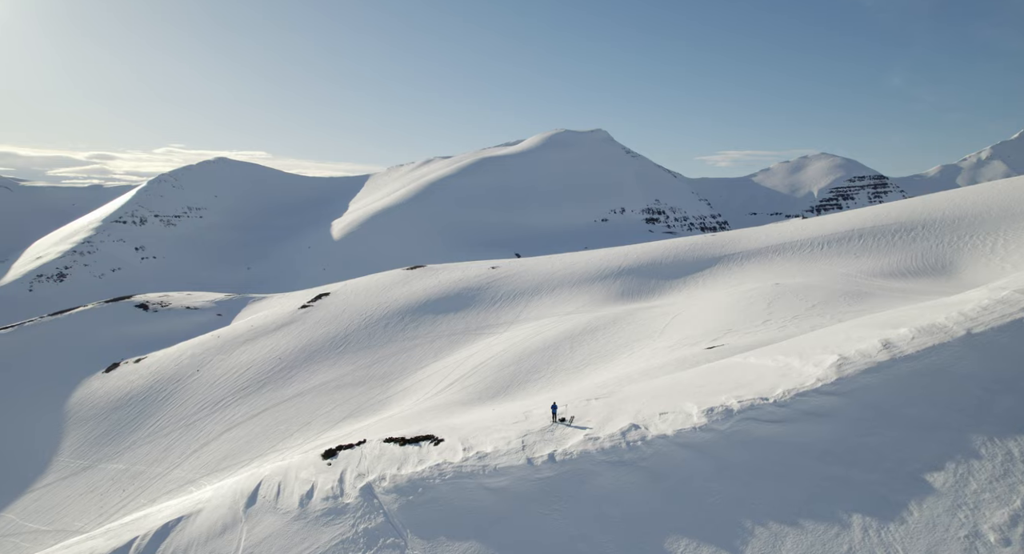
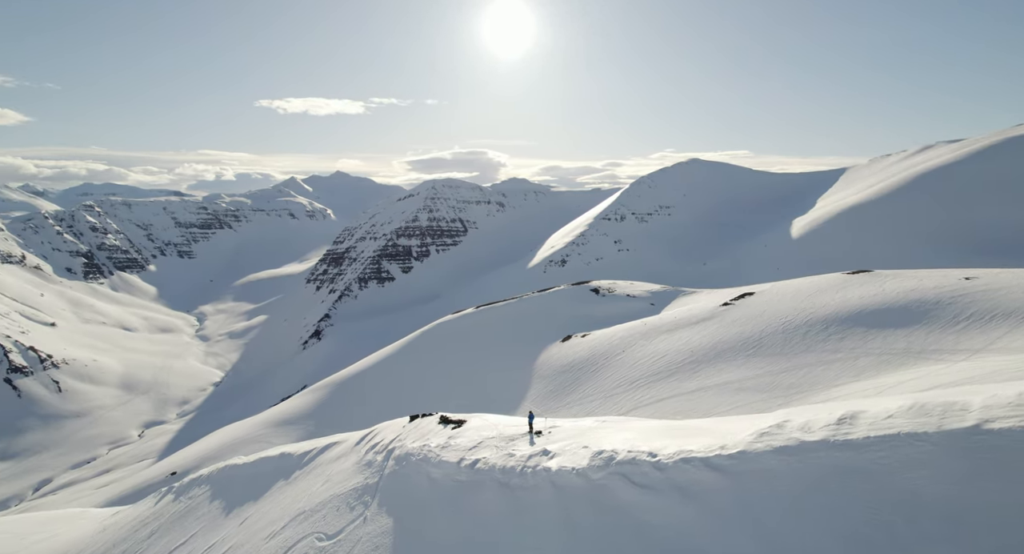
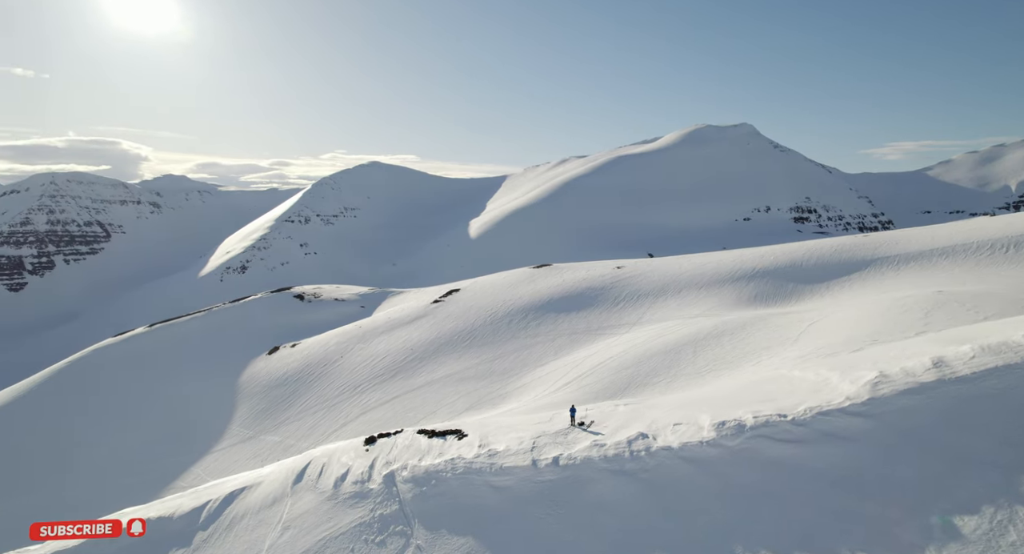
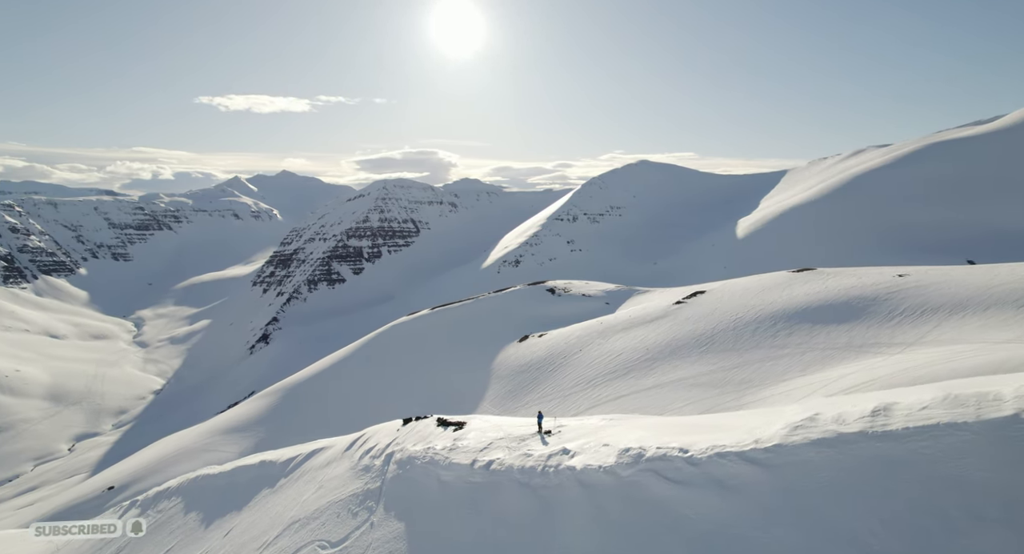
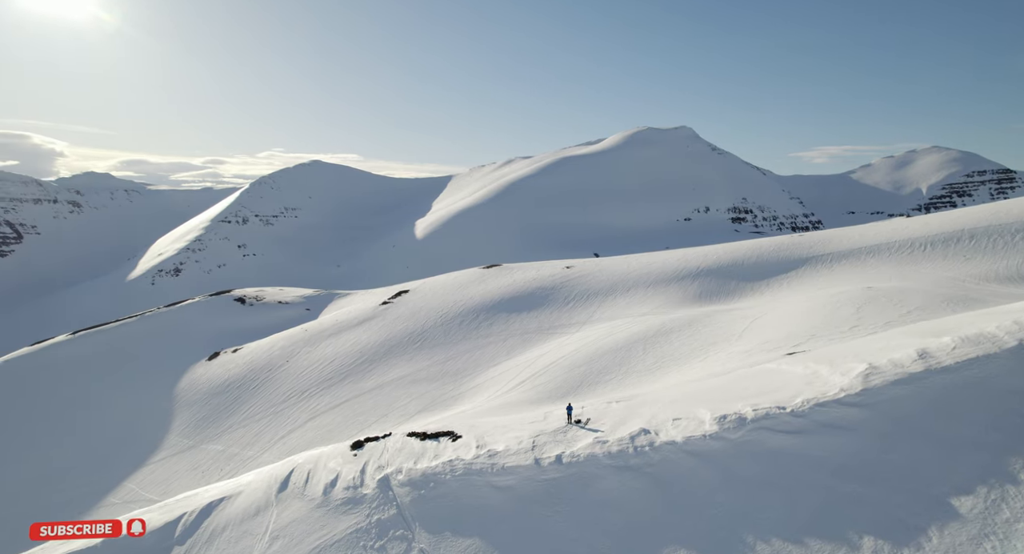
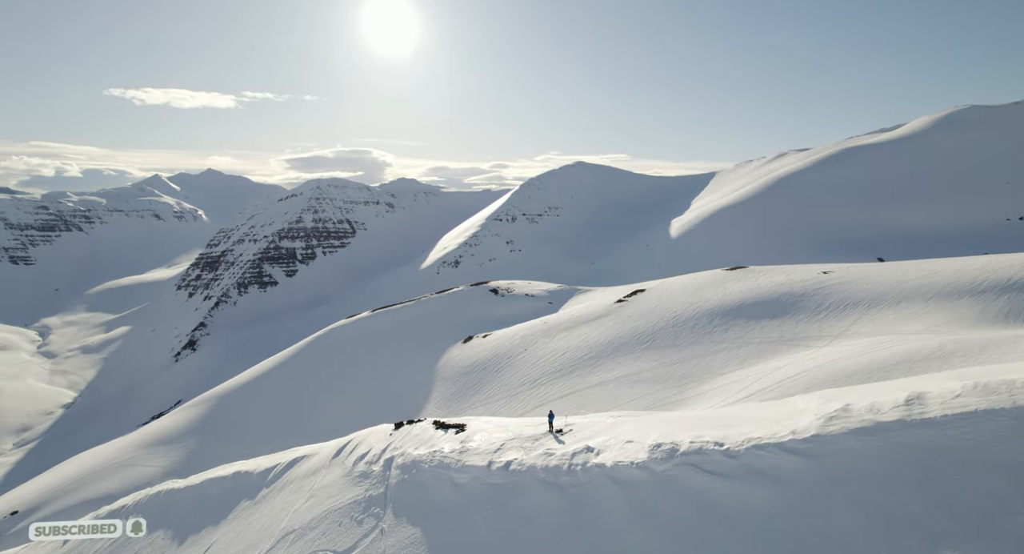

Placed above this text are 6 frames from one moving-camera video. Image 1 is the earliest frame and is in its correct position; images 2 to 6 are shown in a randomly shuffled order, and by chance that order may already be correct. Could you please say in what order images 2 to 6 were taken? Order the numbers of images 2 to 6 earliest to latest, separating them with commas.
5, 3, 6, 4, 2
